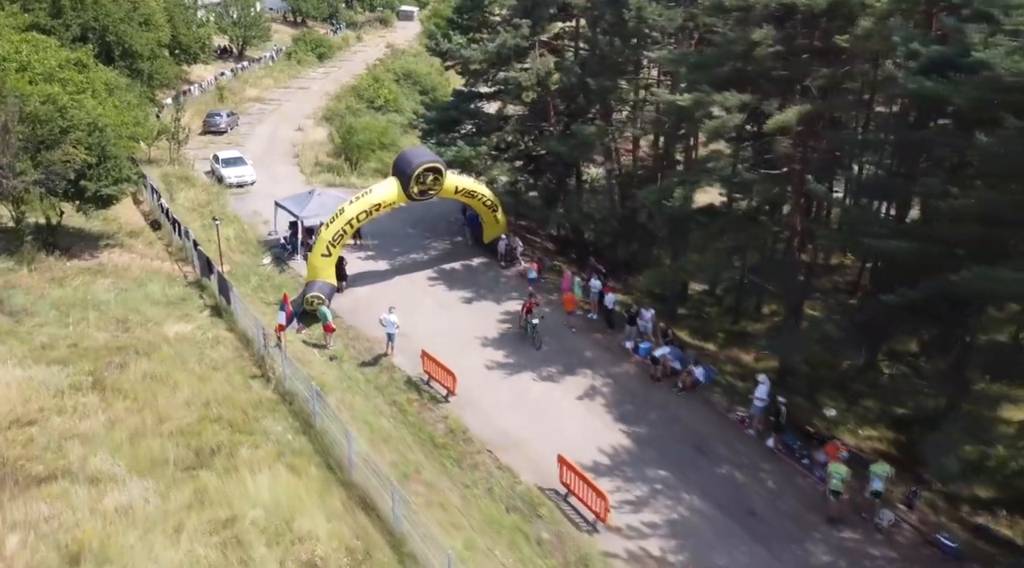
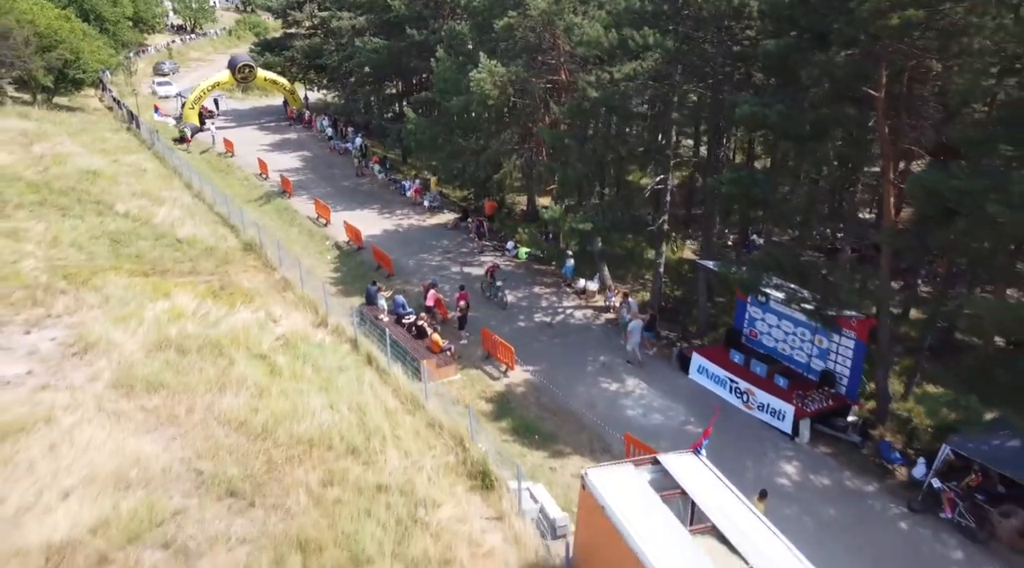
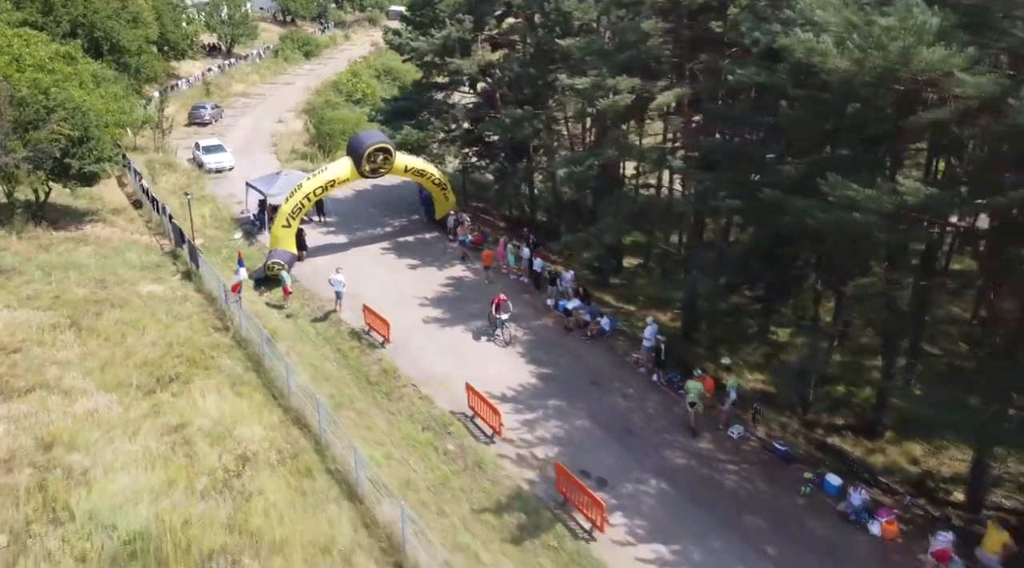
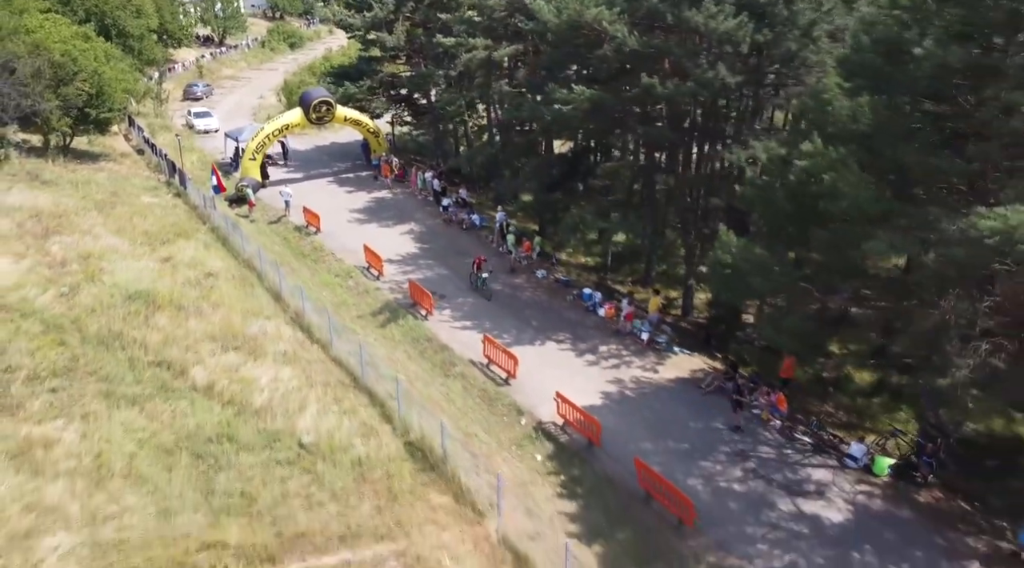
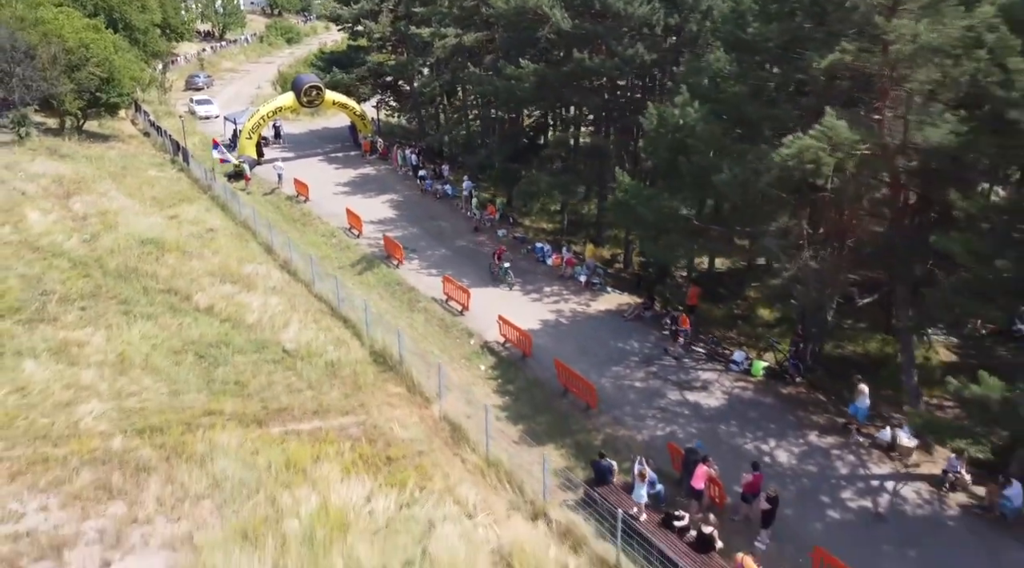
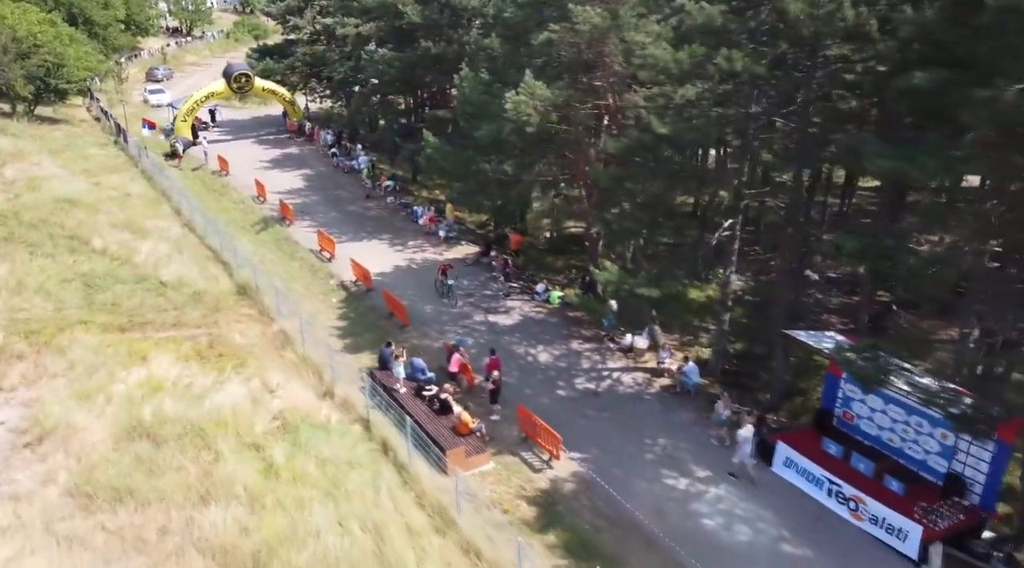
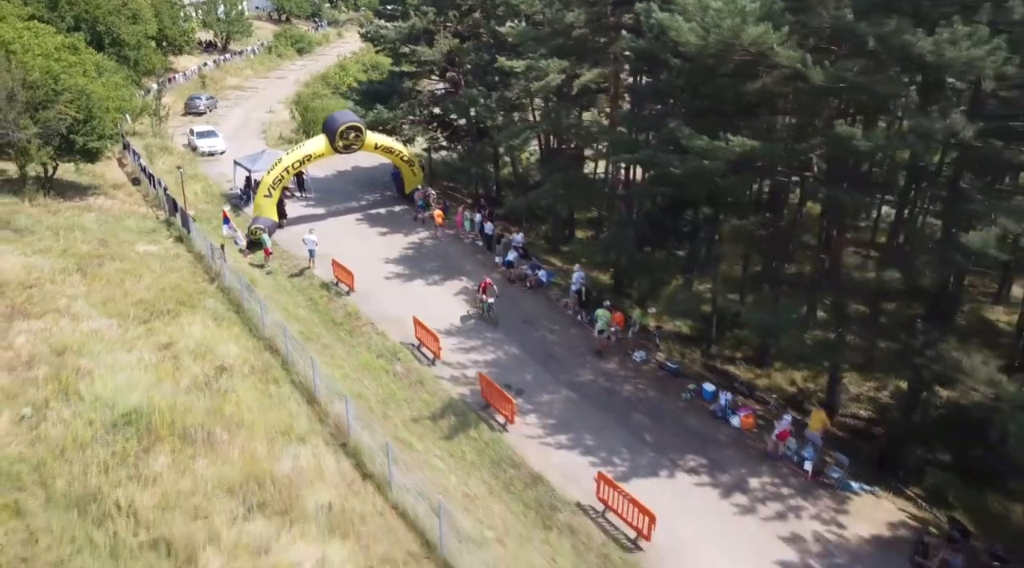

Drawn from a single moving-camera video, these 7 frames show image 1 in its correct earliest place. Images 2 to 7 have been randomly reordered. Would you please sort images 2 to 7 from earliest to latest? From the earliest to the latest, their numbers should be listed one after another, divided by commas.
3, 7, 4, 5, 6, 2
